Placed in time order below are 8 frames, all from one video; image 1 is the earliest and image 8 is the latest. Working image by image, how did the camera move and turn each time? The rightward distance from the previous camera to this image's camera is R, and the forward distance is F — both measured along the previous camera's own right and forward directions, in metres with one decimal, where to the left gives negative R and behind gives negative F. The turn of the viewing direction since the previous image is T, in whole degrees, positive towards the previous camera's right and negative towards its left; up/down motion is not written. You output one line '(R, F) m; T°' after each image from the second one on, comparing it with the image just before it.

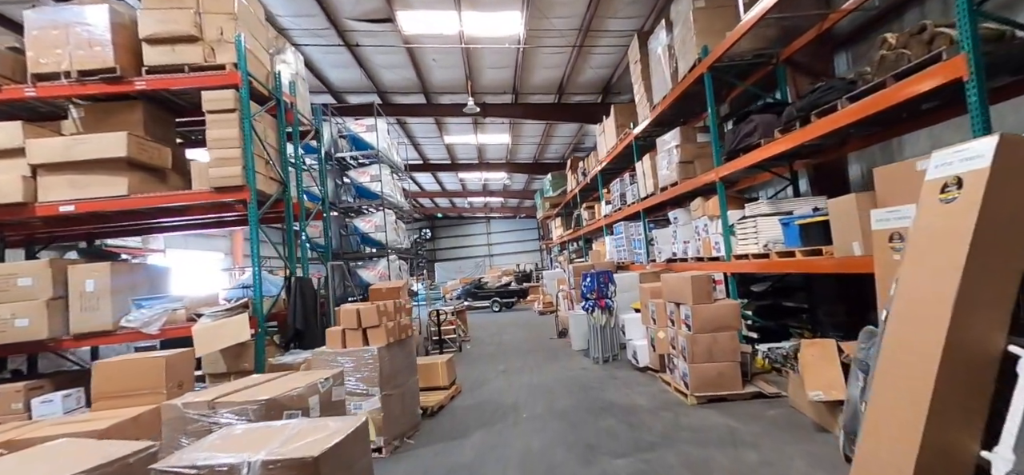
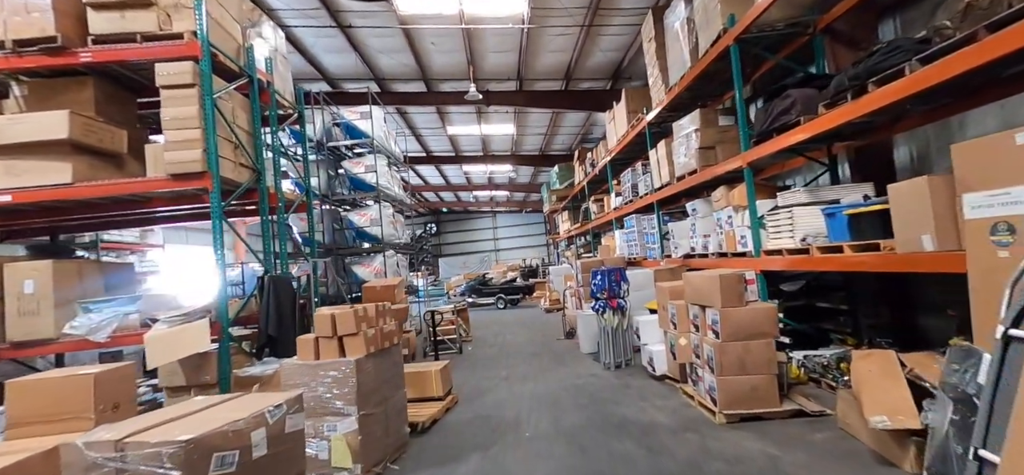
(0.0, +0.5) m; -1°
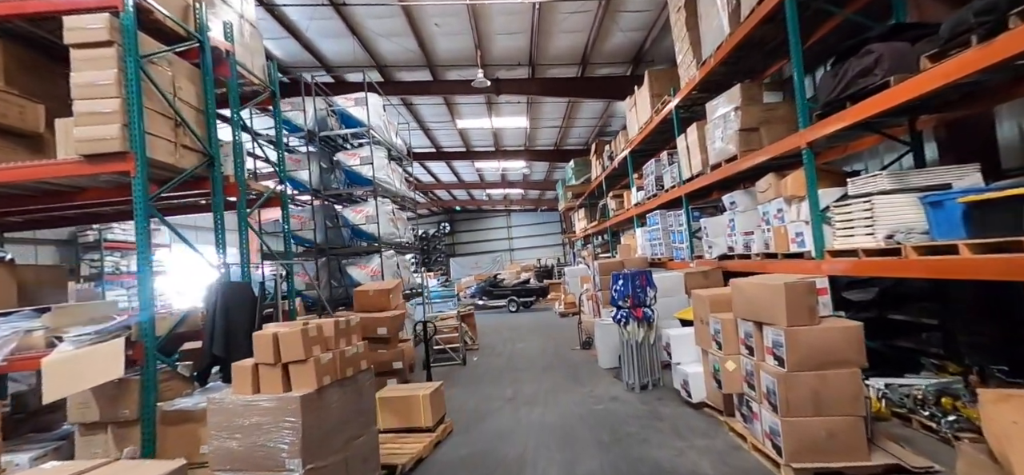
(+0.1, +0.8) m; -2°
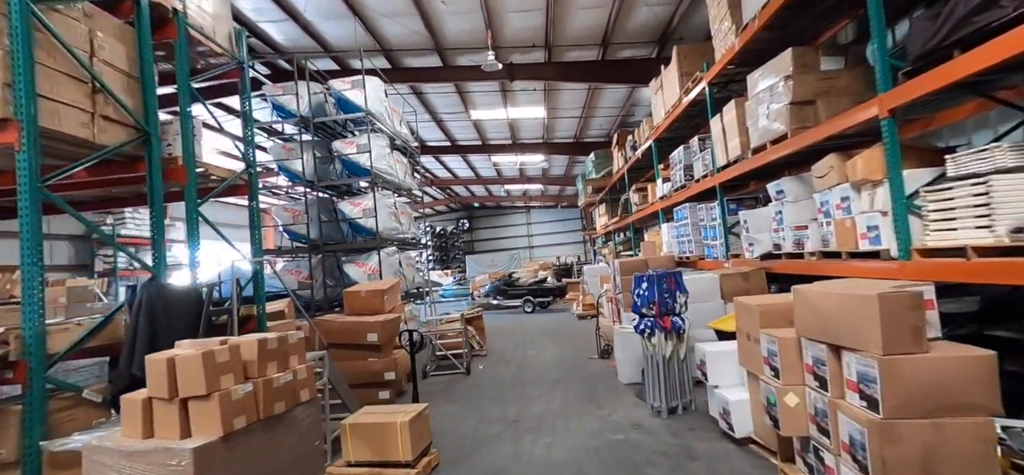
(+0.1, +0.7) m; -3°
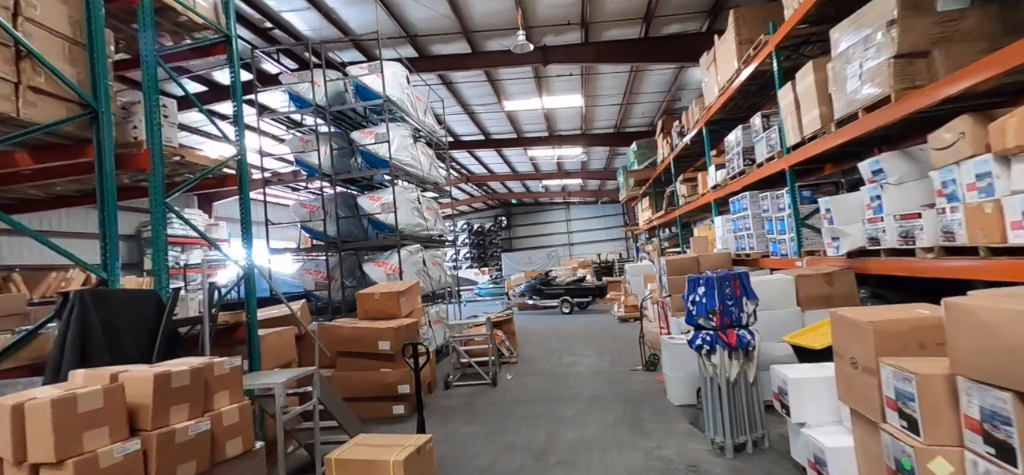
(+0.1, +0.6) m; -5°
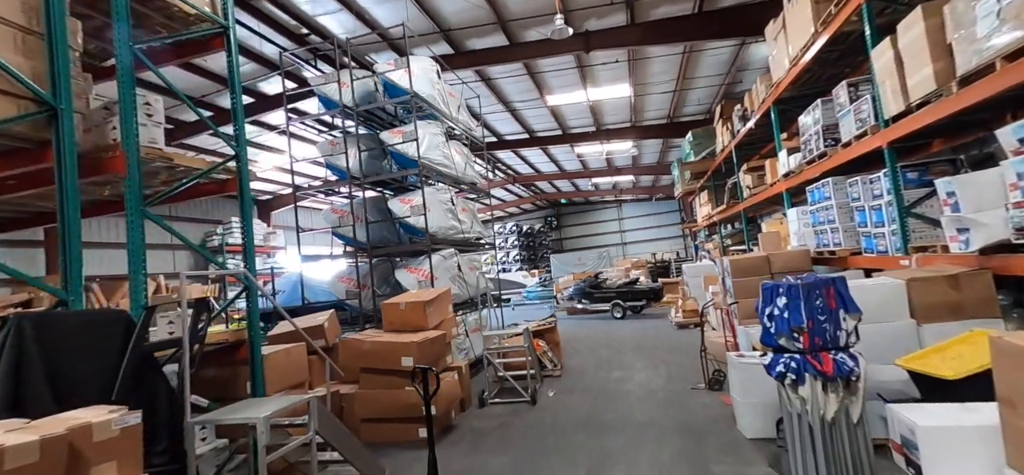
(+0.1, +0.5) m; -6°
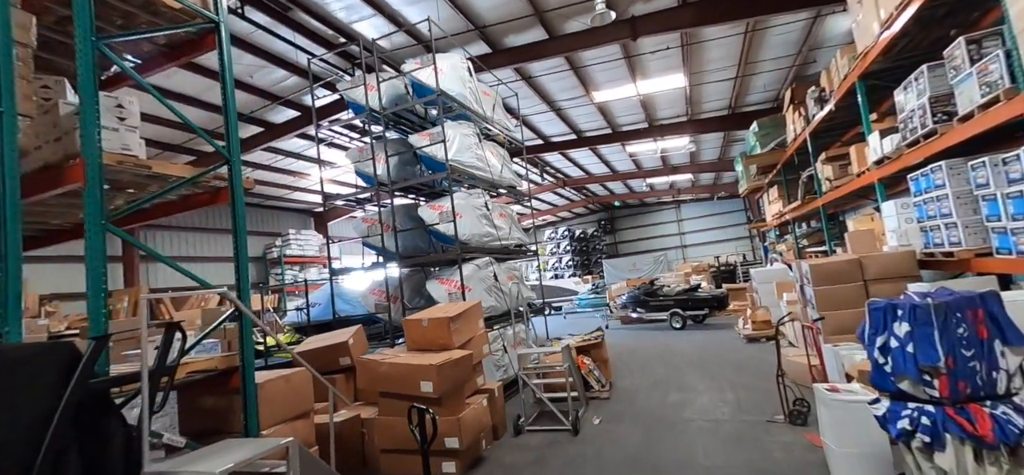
(+0.2, +0.5) m; -7°
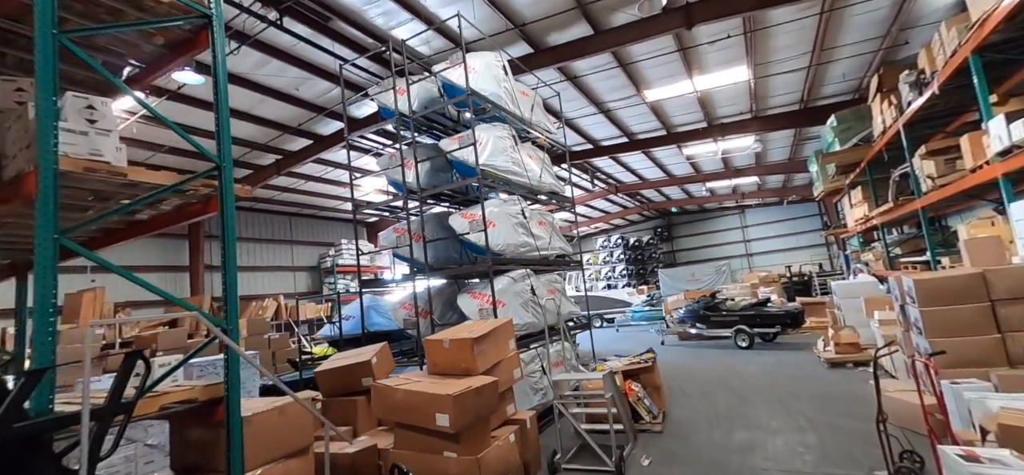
(+0.2, +0.5) m; -7°
